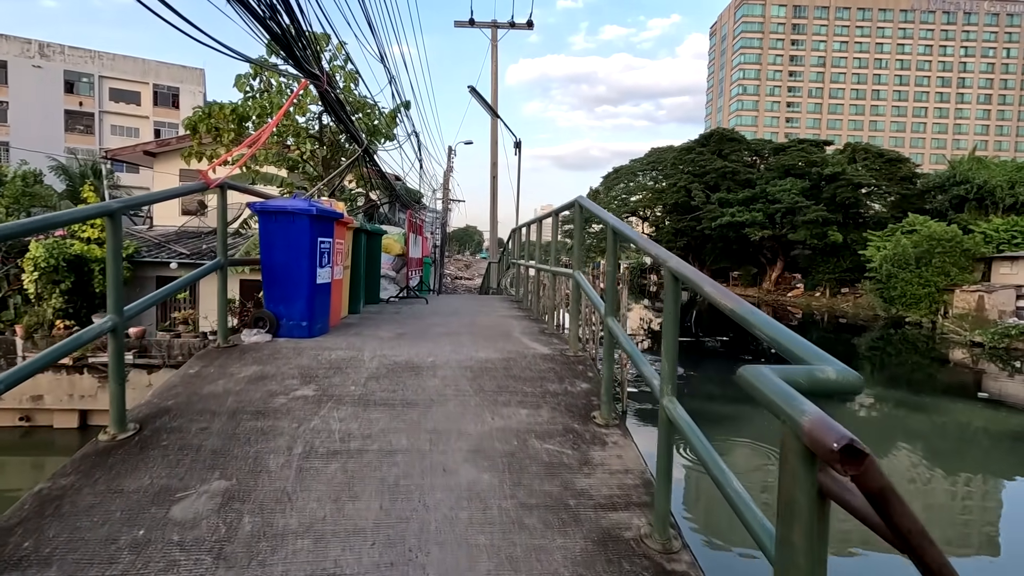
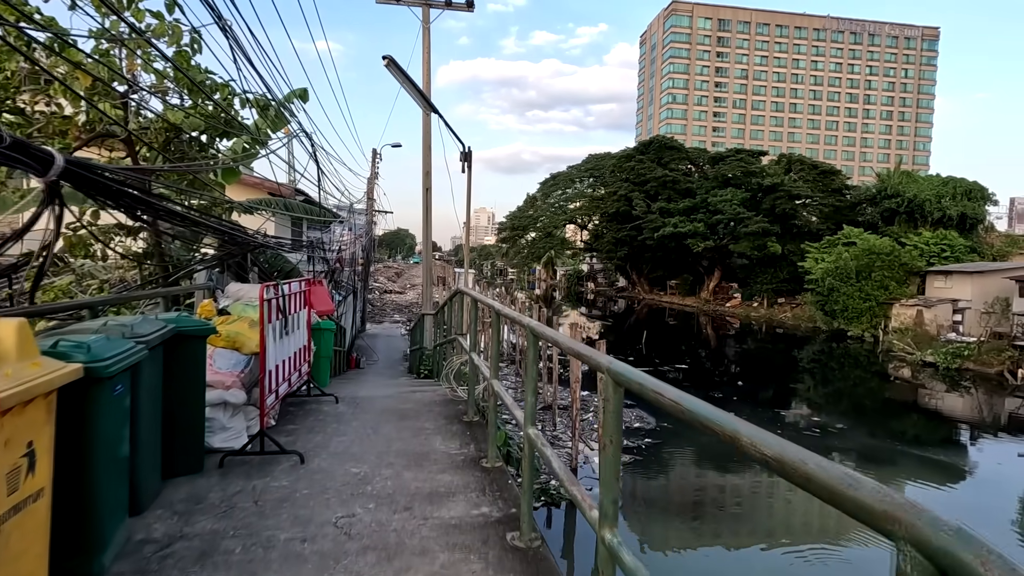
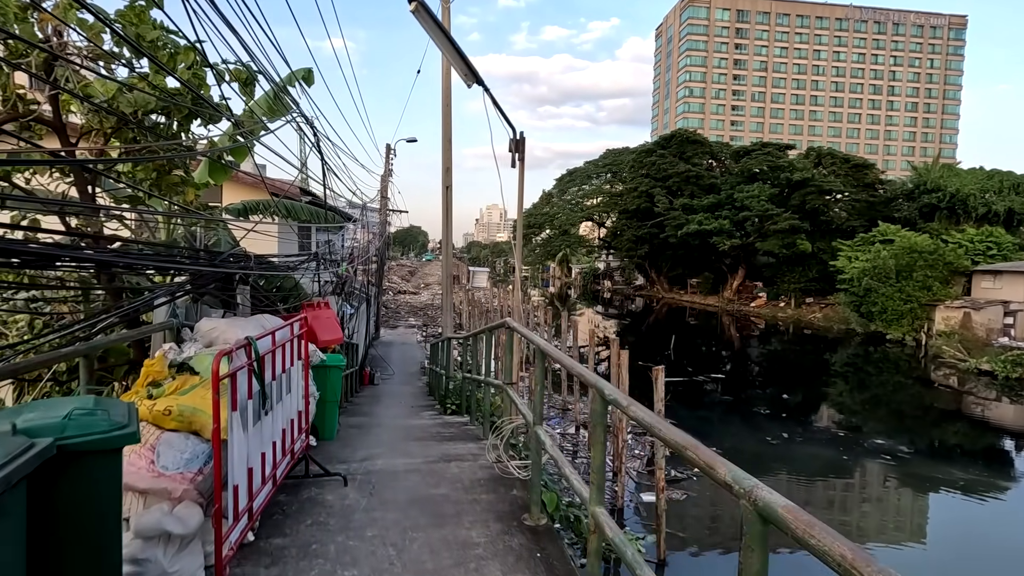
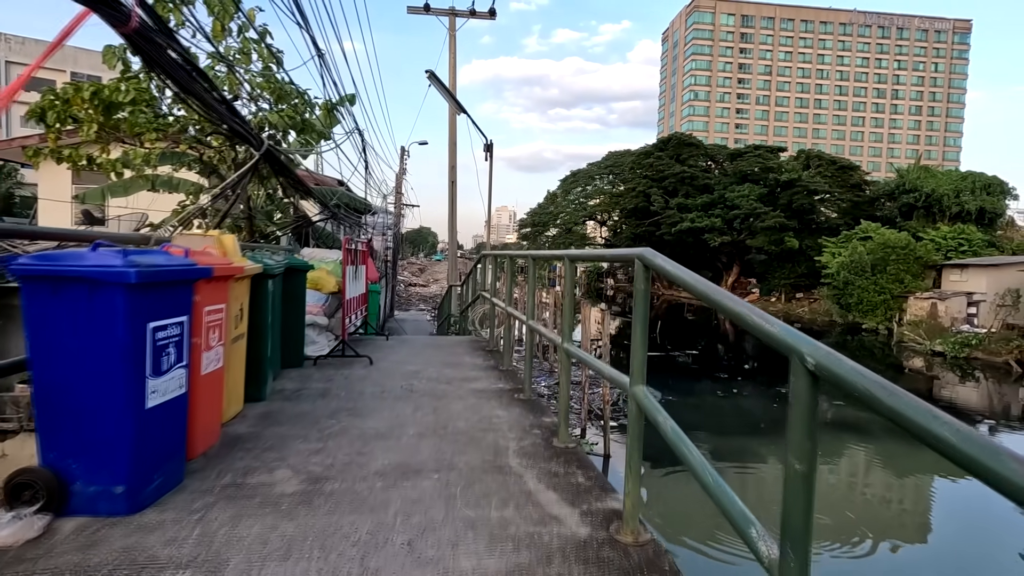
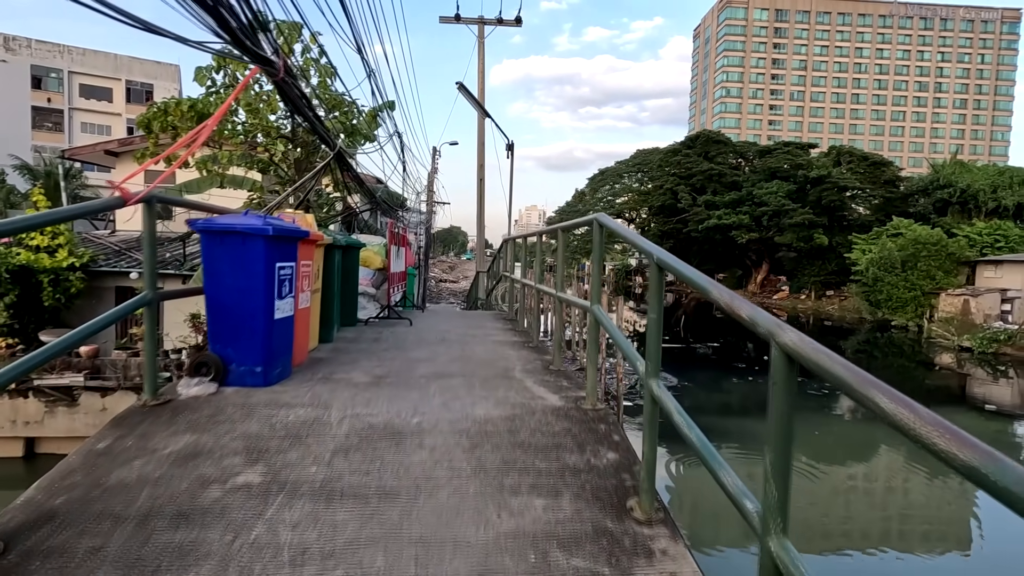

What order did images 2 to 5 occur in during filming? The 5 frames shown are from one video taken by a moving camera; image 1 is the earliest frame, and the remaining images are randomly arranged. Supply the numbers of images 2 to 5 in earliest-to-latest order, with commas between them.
5, 4, 2, 3
